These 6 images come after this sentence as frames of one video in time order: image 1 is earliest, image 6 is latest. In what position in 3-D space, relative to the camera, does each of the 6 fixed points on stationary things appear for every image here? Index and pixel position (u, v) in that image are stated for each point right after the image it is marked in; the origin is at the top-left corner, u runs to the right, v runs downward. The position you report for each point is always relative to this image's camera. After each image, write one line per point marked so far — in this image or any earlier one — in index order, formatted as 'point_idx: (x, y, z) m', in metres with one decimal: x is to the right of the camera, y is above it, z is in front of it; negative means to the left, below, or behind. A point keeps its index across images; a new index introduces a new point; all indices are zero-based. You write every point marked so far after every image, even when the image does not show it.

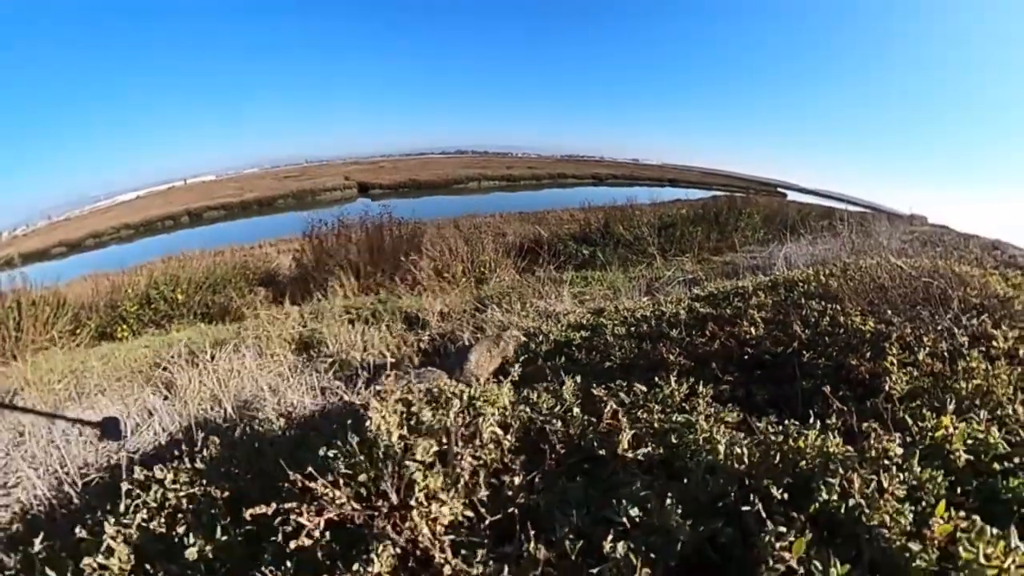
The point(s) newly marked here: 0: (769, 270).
0: (+5.2, +0.1, +9.6) m
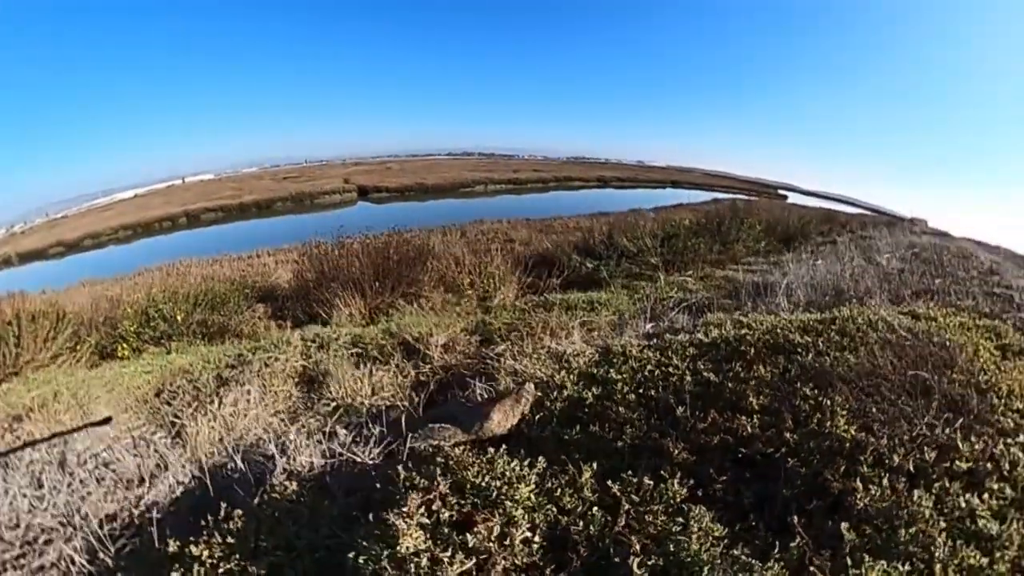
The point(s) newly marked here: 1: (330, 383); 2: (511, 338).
0: (+5.4, -0.5, +9.9) m
1: (-2.7, -1.4, +7.0) m
2: (0.0, -0.8, +8.4) m
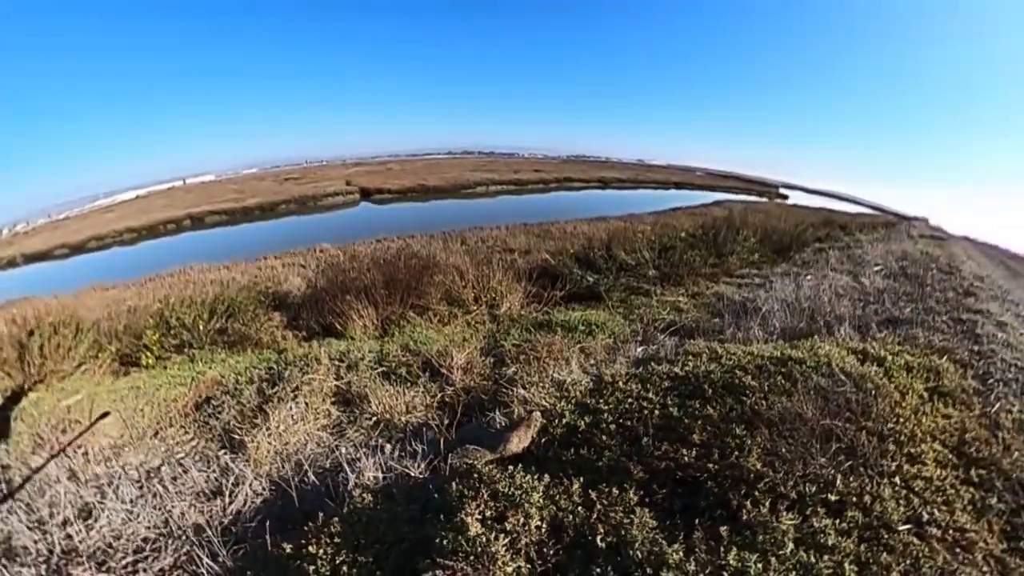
0: (+5.6, -1.2, +11.3) m
1: (-2.6, -2.1, +8.5) m
2: (+0.2, -1.5, +9.9) m
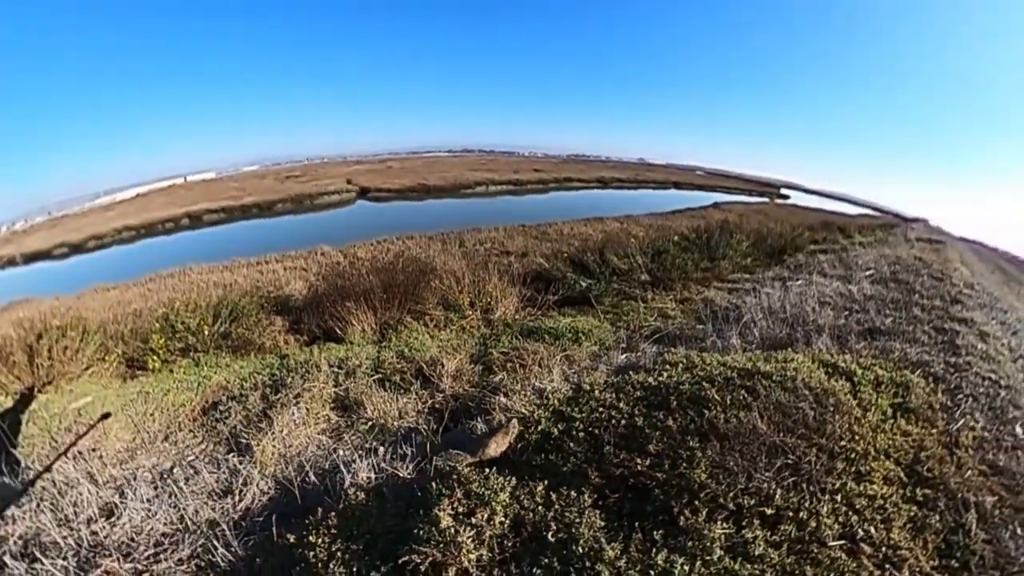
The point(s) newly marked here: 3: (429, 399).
0: (+5.3, -1.5, +11.9) m
1: (-2.9, -2.3, +9.1) m
2: (-0.1, -1.8, +10.5) m
3: (-1.7, -2.2, +9.4) m
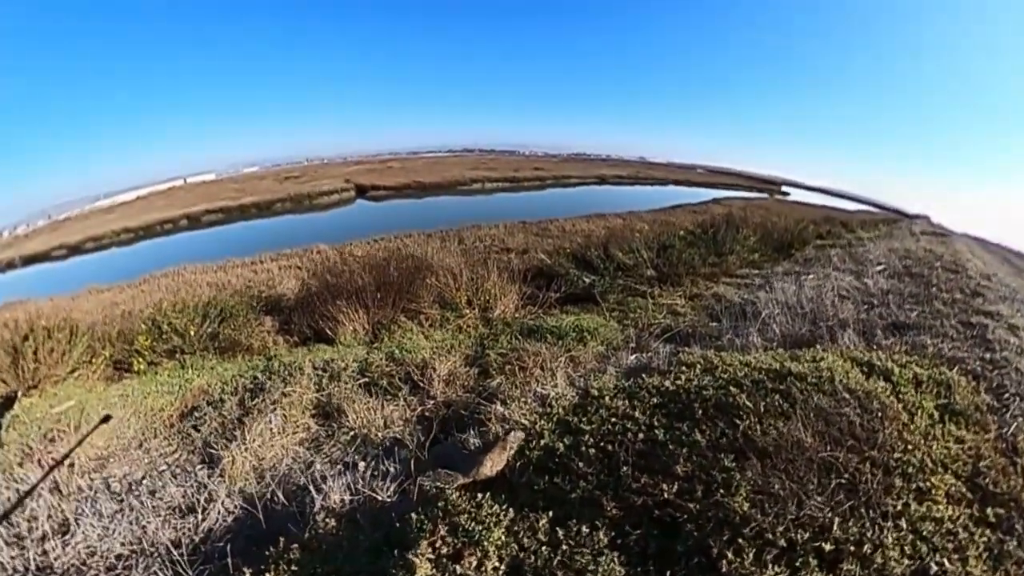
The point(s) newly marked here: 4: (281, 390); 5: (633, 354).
0: (+5.3, -1.3, +10.8) m
1: (-2.9, -2.2, +8.1) m
2: (-0.1, -1.6, +9.4) m
3: (-1.7, -2.1, +8.4) m
4: (-4.2, -1.9, +8.6) m
5: (+2.7, -1.5, +10.4) m
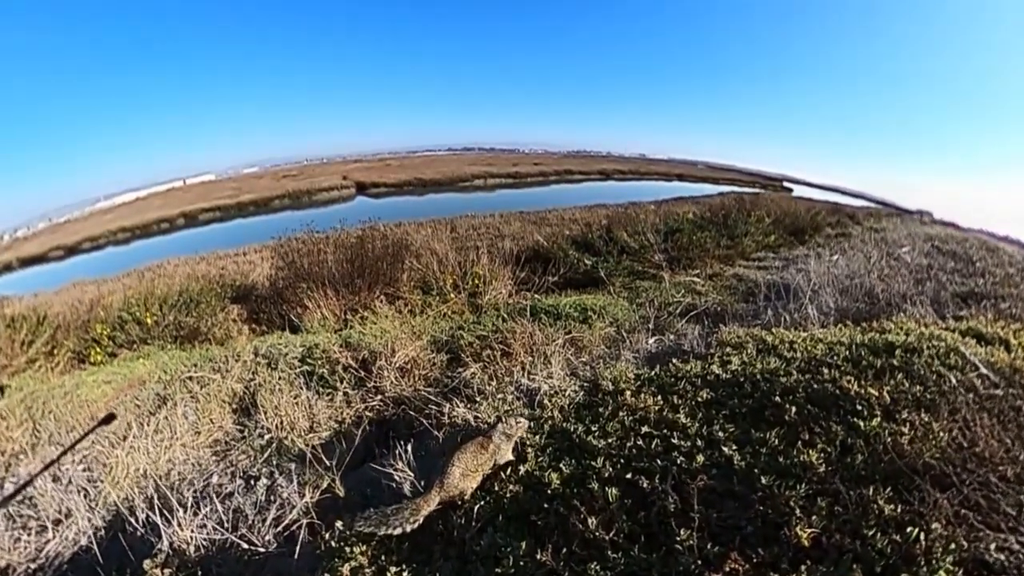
0: (+5.0, -0.6, +8.3) m
1: (-3.2, -1.6, +5.5) m
2: (-0.4, -1.0, +6.8) m
3: (-2.0, -1.4, +5.8) m
4: (-4.5, -1.3, +6.0) m
5: (+2.4, -0.8, +7.8) m
